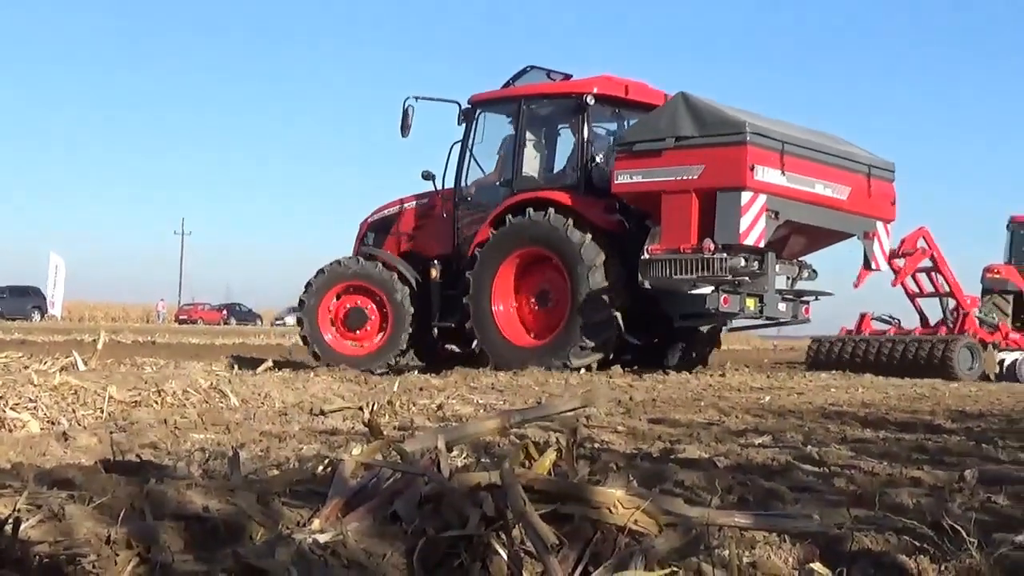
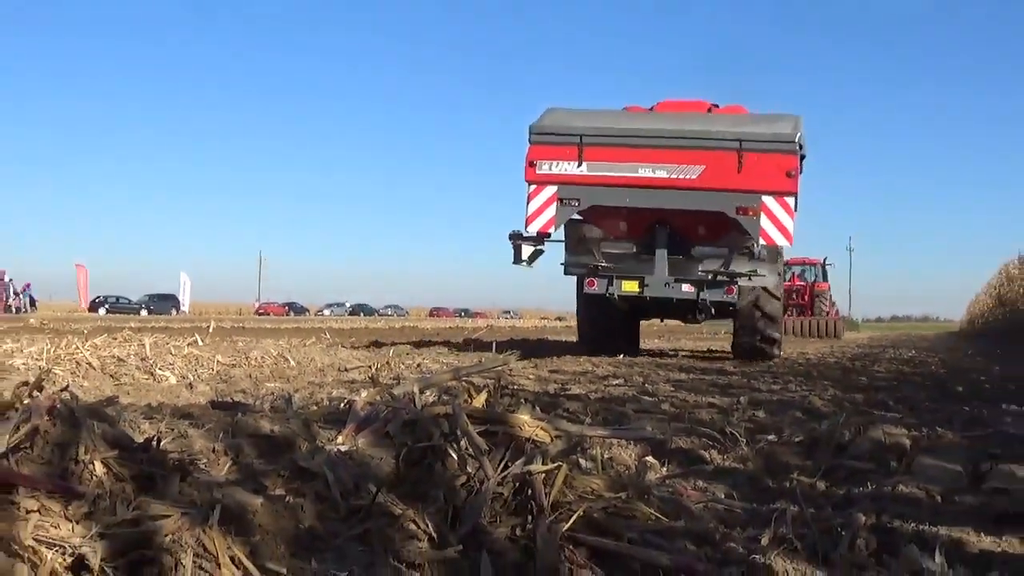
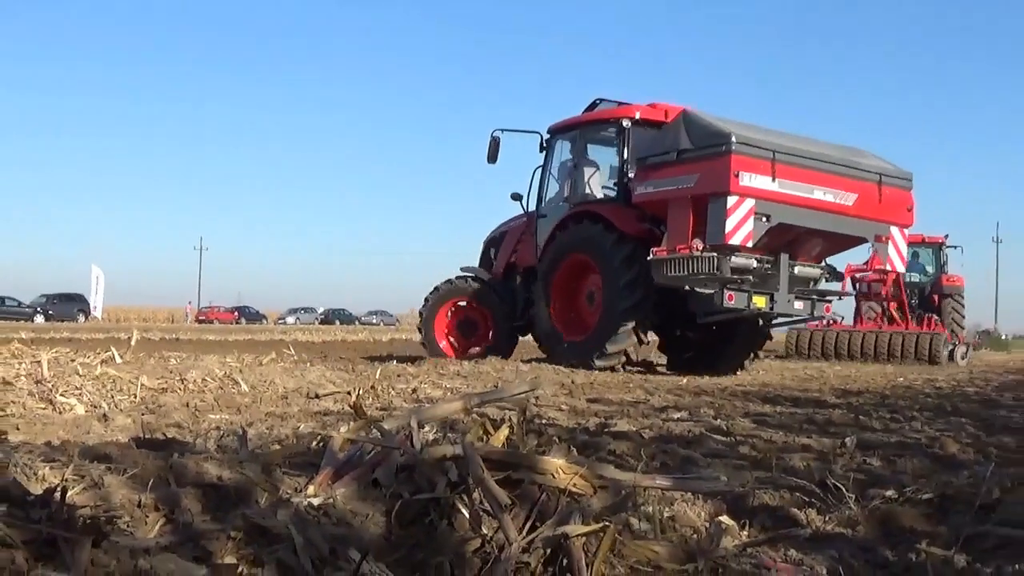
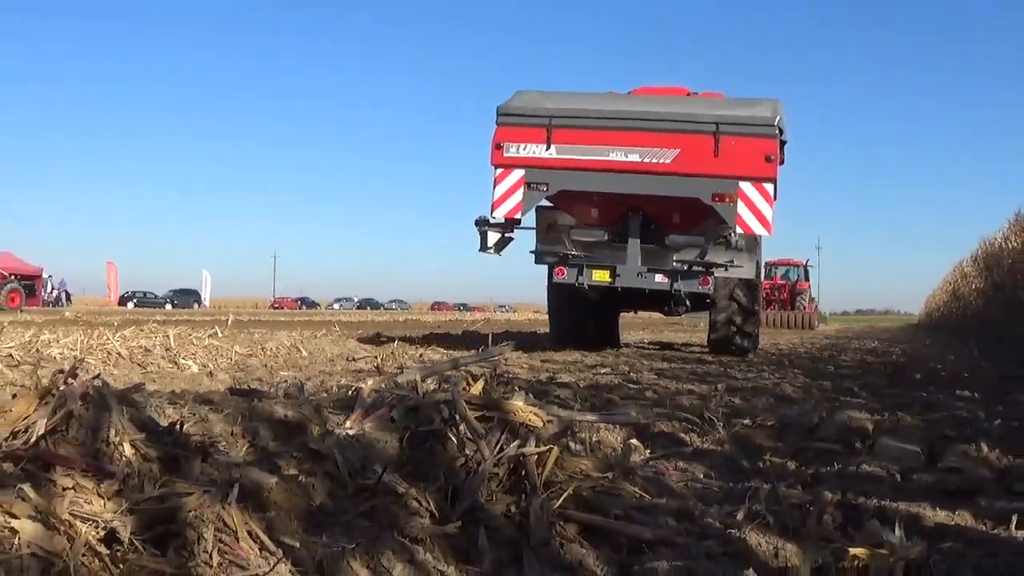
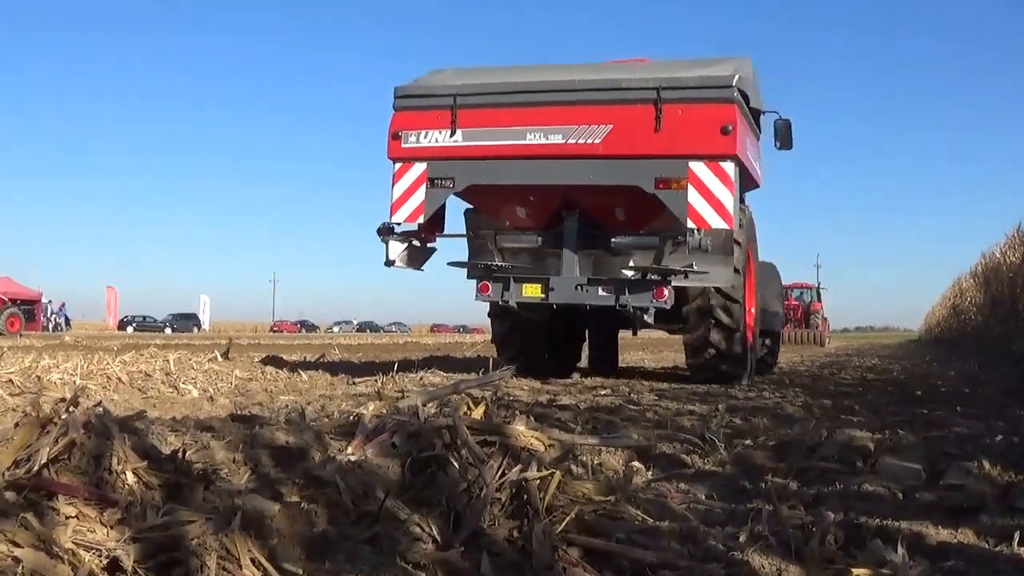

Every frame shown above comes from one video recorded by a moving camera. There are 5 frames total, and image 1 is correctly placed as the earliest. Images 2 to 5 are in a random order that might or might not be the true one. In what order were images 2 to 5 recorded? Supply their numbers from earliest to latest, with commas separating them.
3, 2, 4, 5
